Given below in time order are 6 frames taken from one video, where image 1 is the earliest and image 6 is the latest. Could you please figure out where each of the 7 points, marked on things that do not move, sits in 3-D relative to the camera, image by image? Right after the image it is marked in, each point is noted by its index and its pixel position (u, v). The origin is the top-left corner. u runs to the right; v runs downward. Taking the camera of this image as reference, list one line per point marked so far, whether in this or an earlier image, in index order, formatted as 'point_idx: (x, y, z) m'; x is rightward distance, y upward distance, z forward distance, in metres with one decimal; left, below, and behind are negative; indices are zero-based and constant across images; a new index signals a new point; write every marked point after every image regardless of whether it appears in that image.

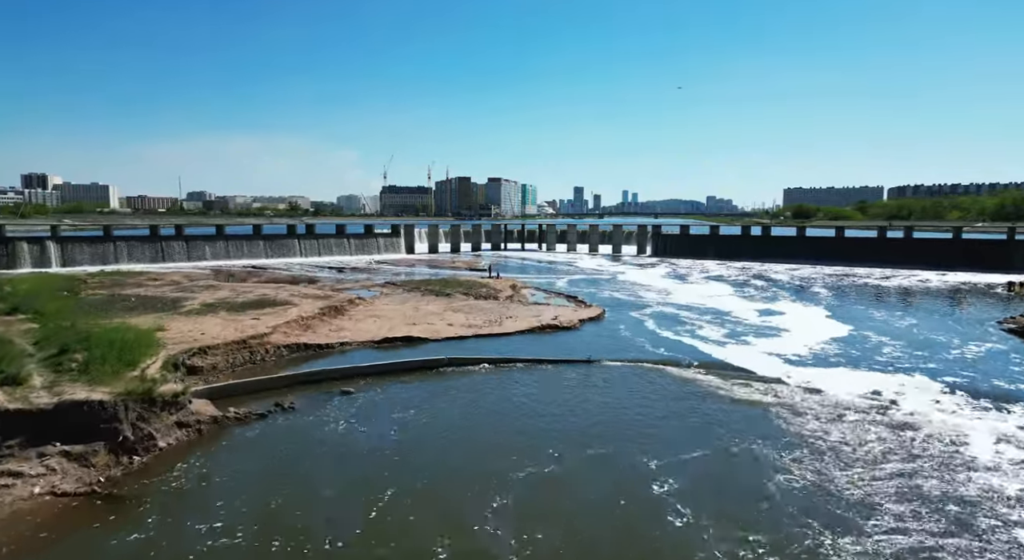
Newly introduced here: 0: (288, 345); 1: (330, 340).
0: (-6.5, -1.9, +16.9) m
1: (-5.7, -1.9, +18.0) m
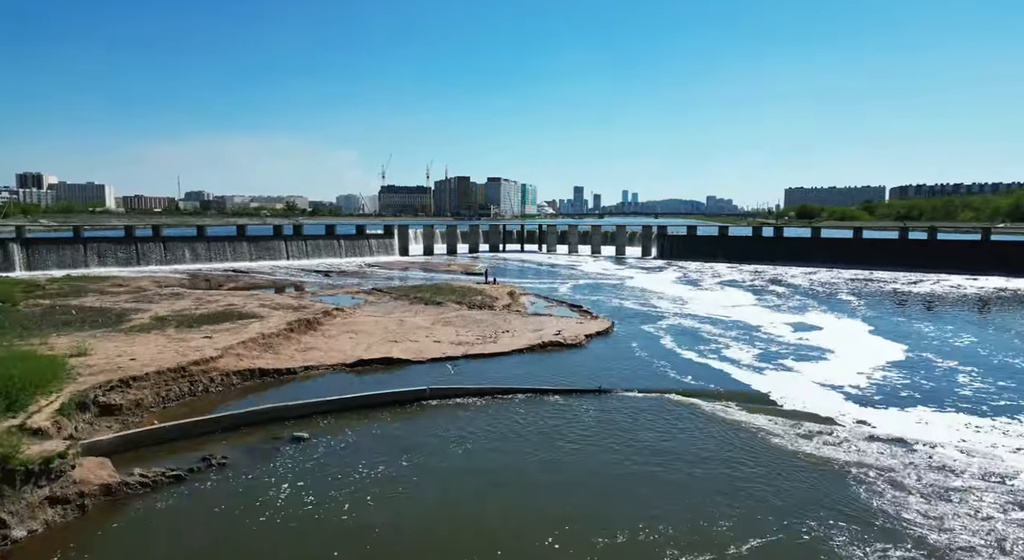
0: (-6.6, -2.2, +14.1) m
1: (-5.8, -2.2, +15.3) m
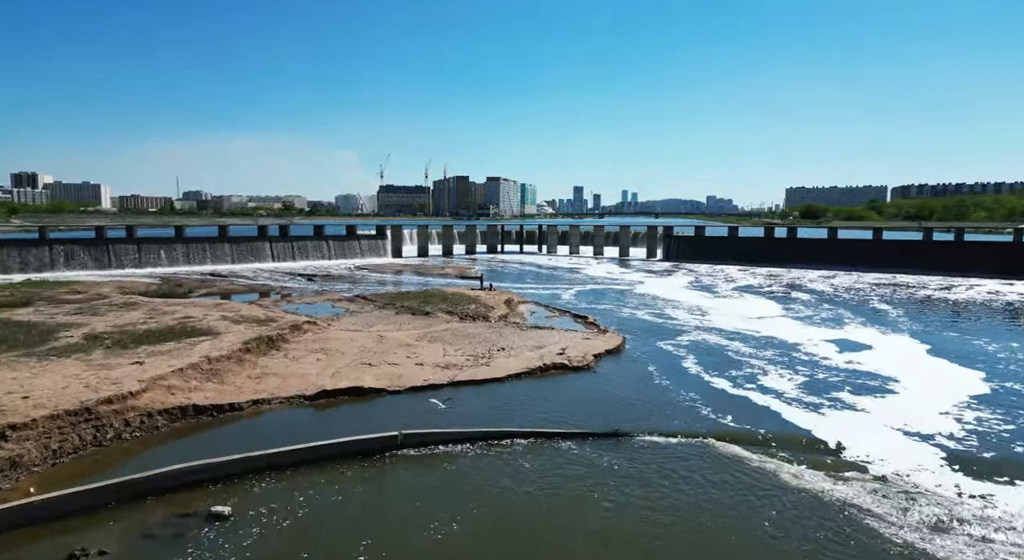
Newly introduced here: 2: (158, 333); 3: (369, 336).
0: (-6.7, -2.5, +11.3) m
1: (-5.9, -2.5, +12.5) m
2: (-10.4, -1.5, +16.8) m
3: (-4.7, -1.8, +18.7) m
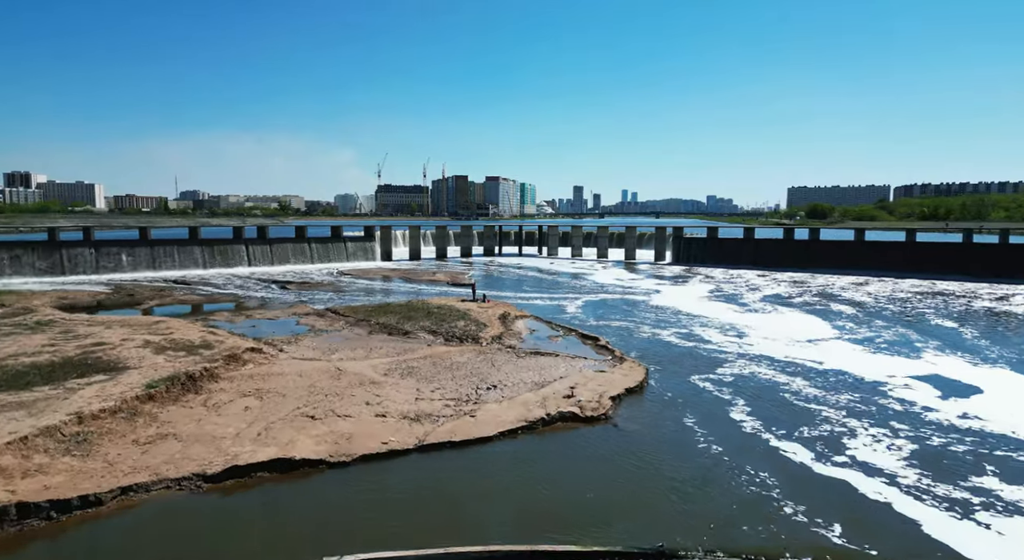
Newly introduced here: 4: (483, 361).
0: (-6.9, -3.0, +7.4) m
1: (-6.1, -3.0, +8.6) m
2: (-10.5, -2.0, +12.9) m
3: (-4.8, -2.2, +14.8) m
4: (-0.8, -2.3, +16.3) m
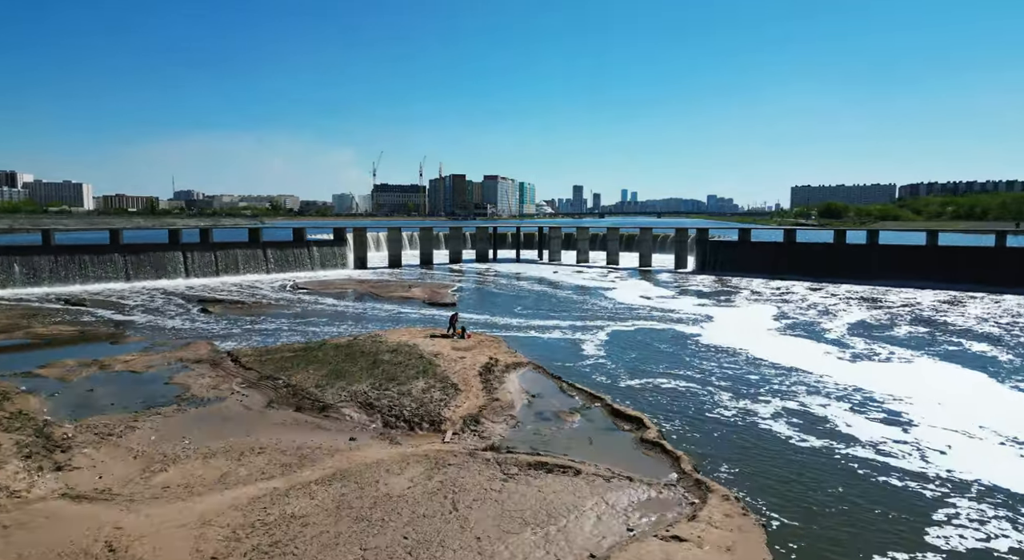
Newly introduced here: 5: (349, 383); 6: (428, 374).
0: (-7.2, -3.8, -0.5) m
1: (-6.3, -3.8, +0.7) m
2: (-10.8, -2.8, +5.0) m
3: (-5.1, -3.1, +6.9) m
4: (-1.1, -3.1, +8.4) m
5: (-3.8, -2.4, +13.6) m
6: (-2.1, -2.2, +14.3) m
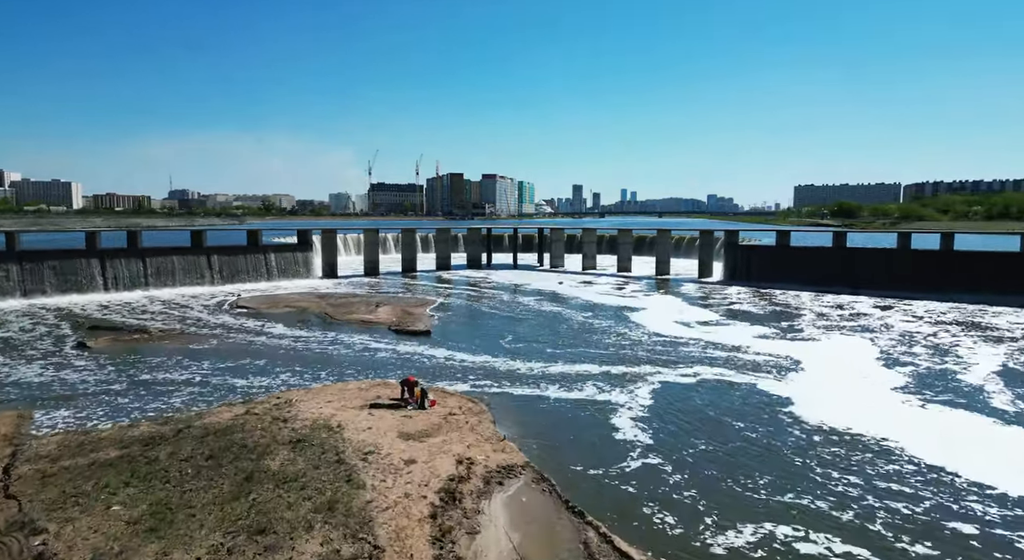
0: (-7.4, -4.6, -7.3) m
1: (-6.5, -4.6, -6.1) m
2: (-11.0, -3.6, -1.8) m
3: (-5.3, -3.8, +0.1) m
4: (-1.3, -3.8, +1.6) m
5: (-4.0, -3.1, +6.7) m
6: (-2.3, -2.9, +7.5) m
